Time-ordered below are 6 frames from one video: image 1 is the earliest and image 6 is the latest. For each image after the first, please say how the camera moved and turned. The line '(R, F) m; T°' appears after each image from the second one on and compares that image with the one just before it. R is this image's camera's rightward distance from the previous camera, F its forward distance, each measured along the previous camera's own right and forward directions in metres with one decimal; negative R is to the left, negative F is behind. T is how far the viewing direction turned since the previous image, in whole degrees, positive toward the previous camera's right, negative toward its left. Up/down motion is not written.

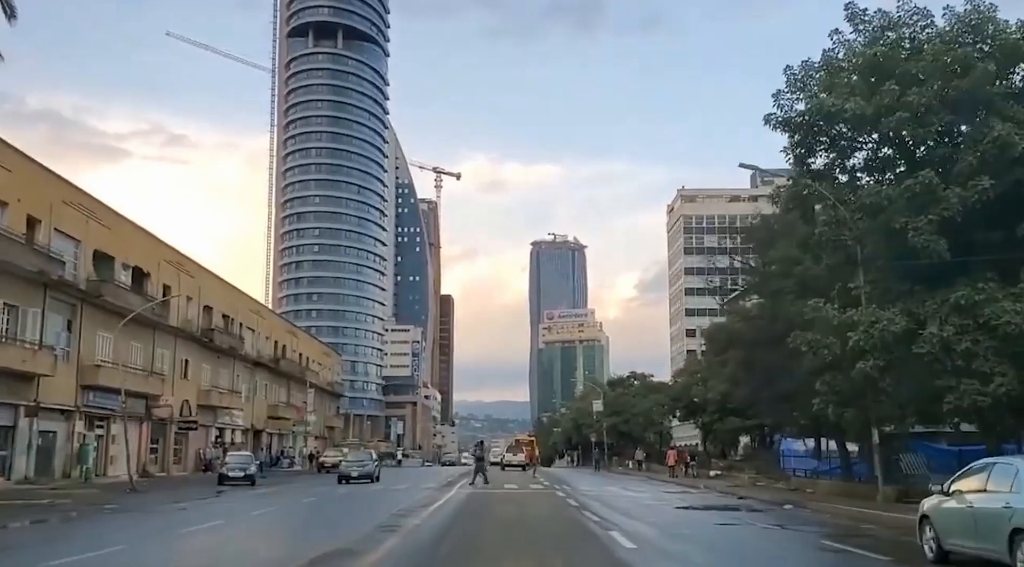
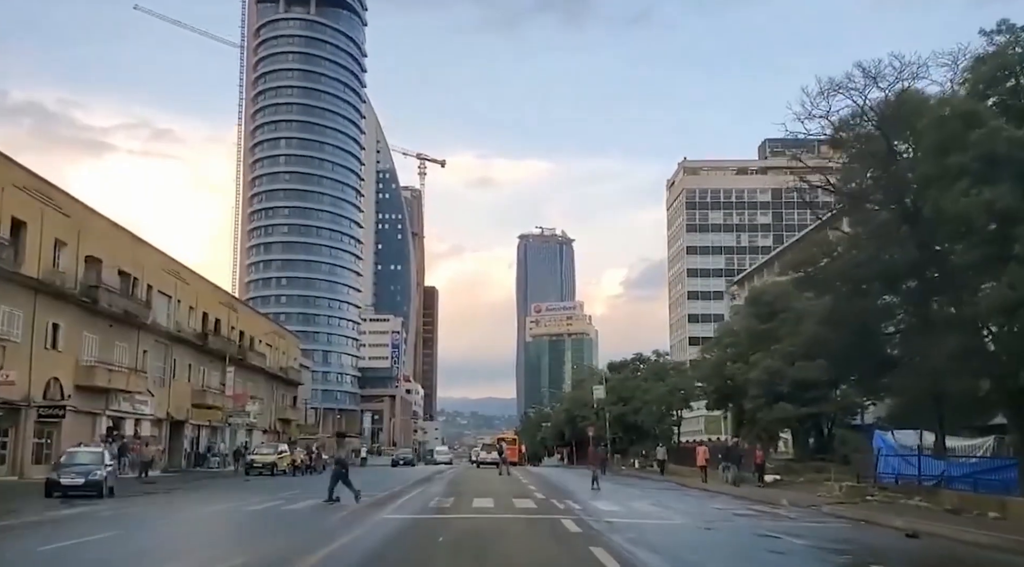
(+0.3, +13.9) m; +1°
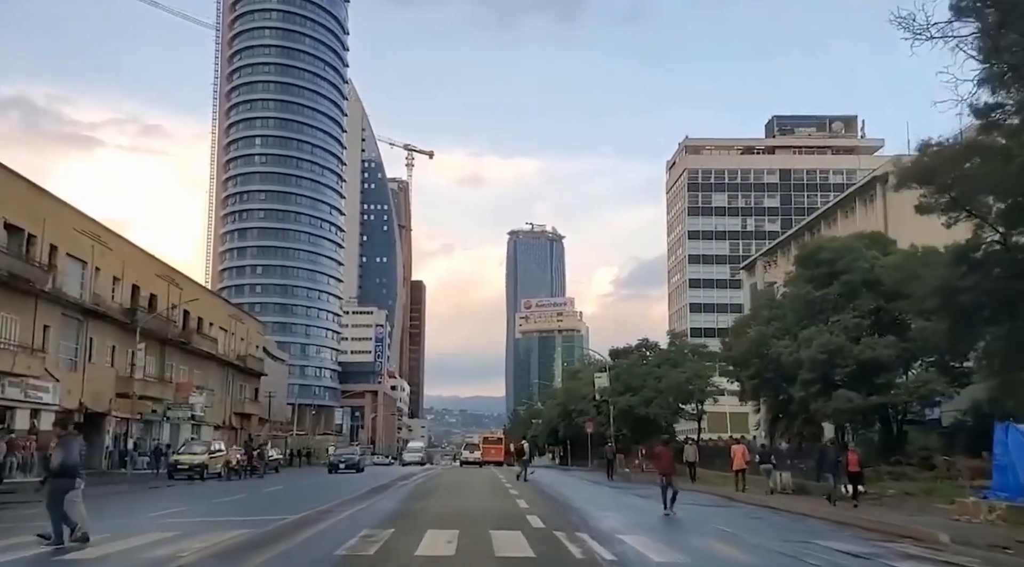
(+0.2, +9.7) m; +1°
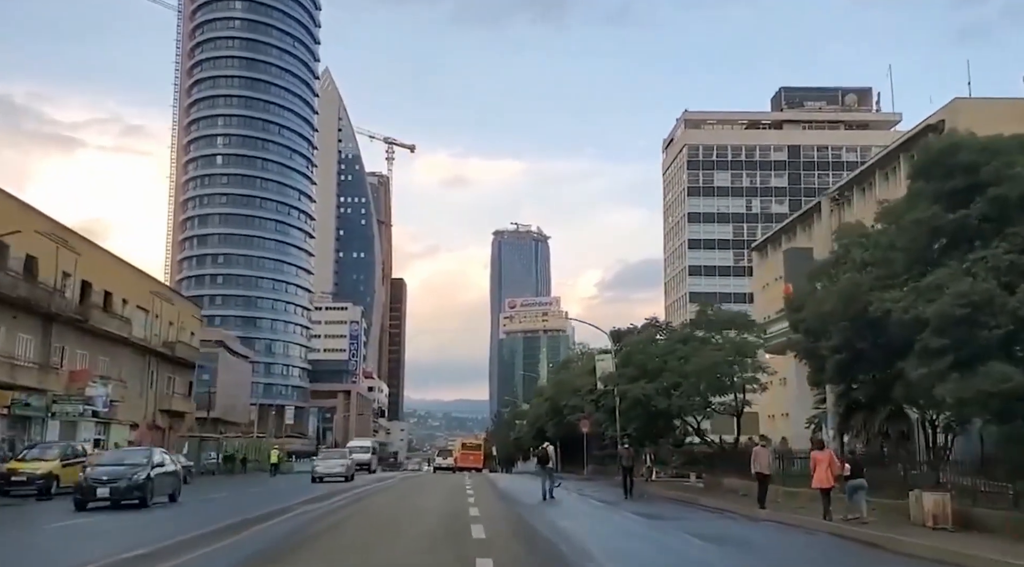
(+0.3, +11.9) m; +1°
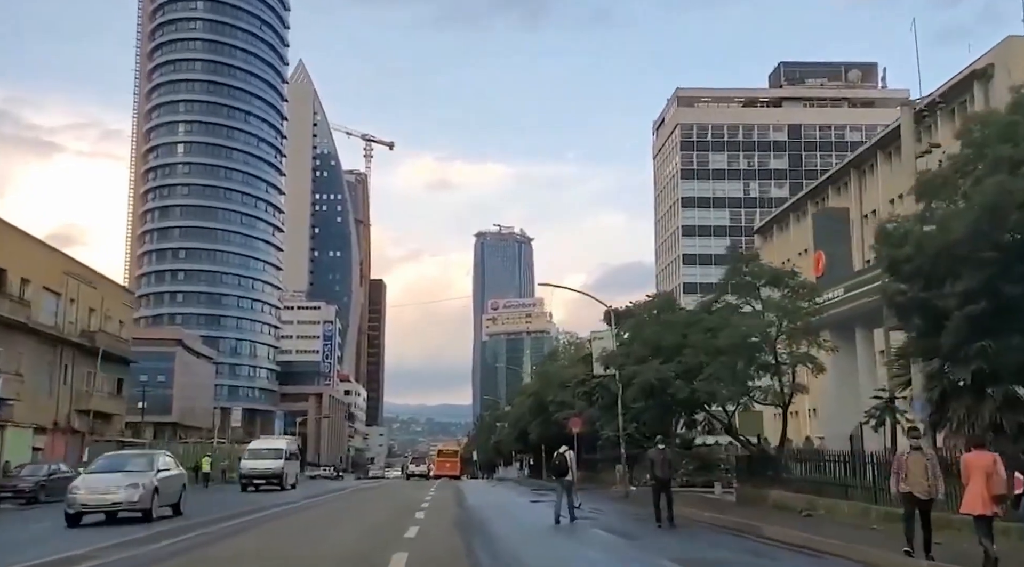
(+0.4, +8.8) m; +1°
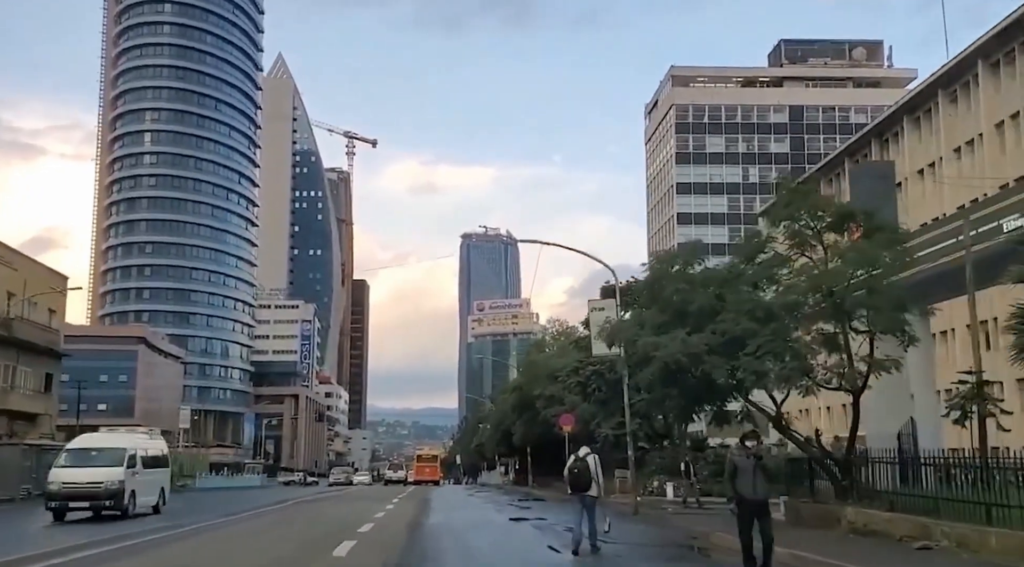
(+0.3, +6.9) m; +1°
